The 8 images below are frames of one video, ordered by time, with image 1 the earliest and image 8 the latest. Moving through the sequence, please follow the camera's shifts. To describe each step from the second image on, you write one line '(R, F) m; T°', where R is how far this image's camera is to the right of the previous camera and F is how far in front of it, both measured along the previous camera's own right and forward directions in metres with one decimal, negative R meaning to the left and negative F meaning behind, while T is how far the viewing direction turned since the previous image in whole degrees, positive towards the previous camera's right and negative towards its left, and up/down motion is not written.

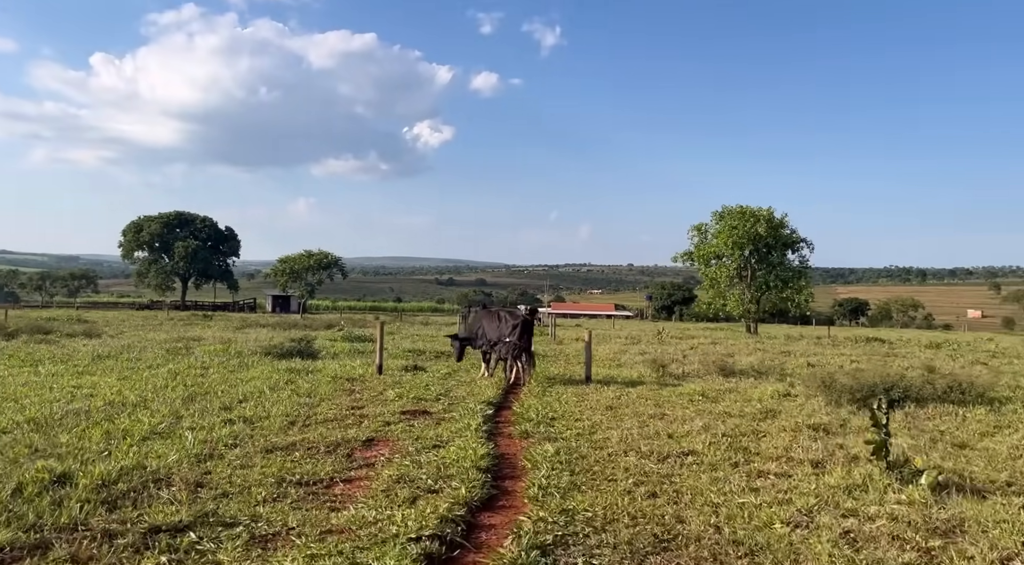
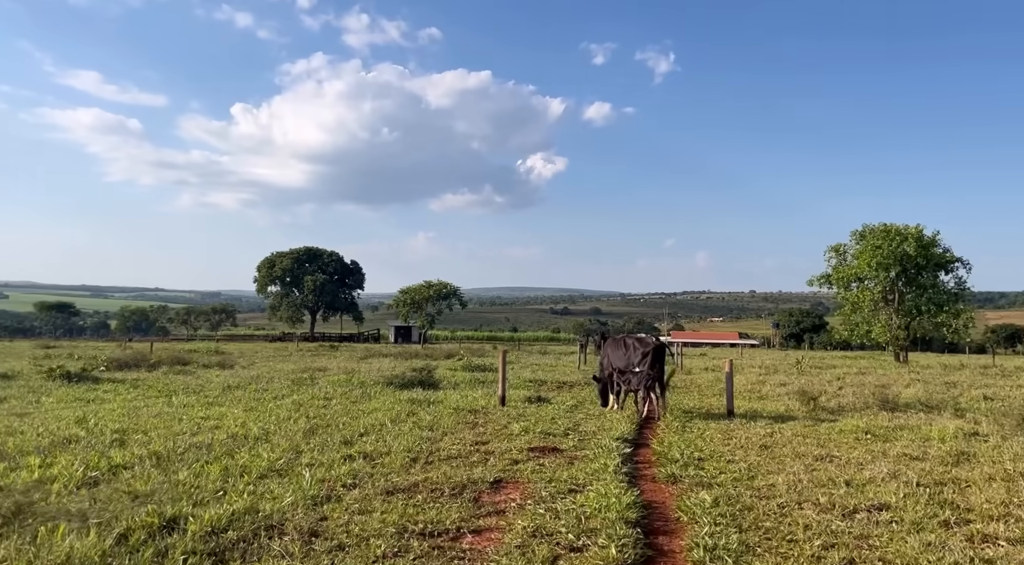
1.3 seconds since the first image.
(-0.2, +0.9) m; -8°
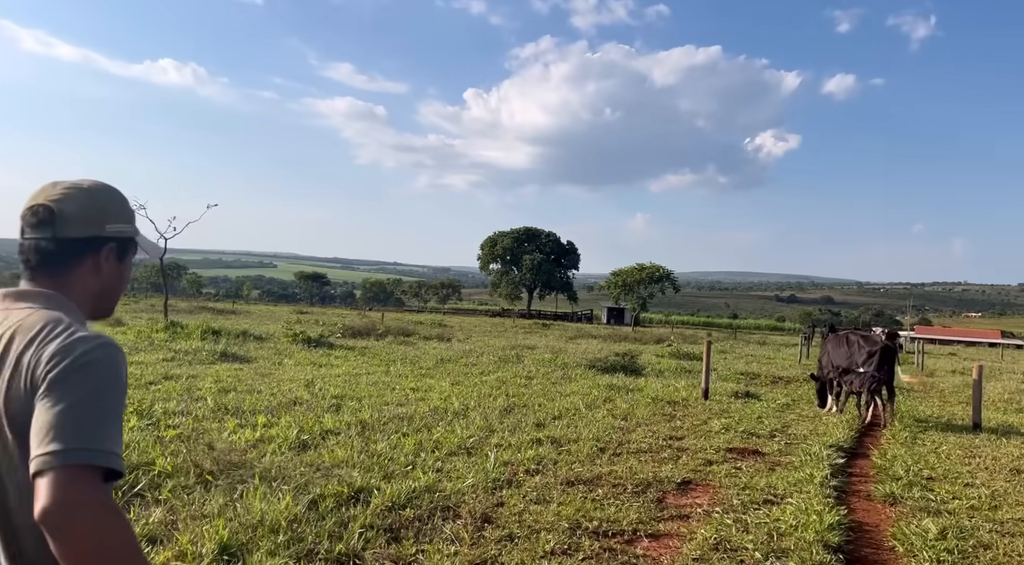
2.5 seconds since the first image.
(+0.2, +0.3) m; -16°
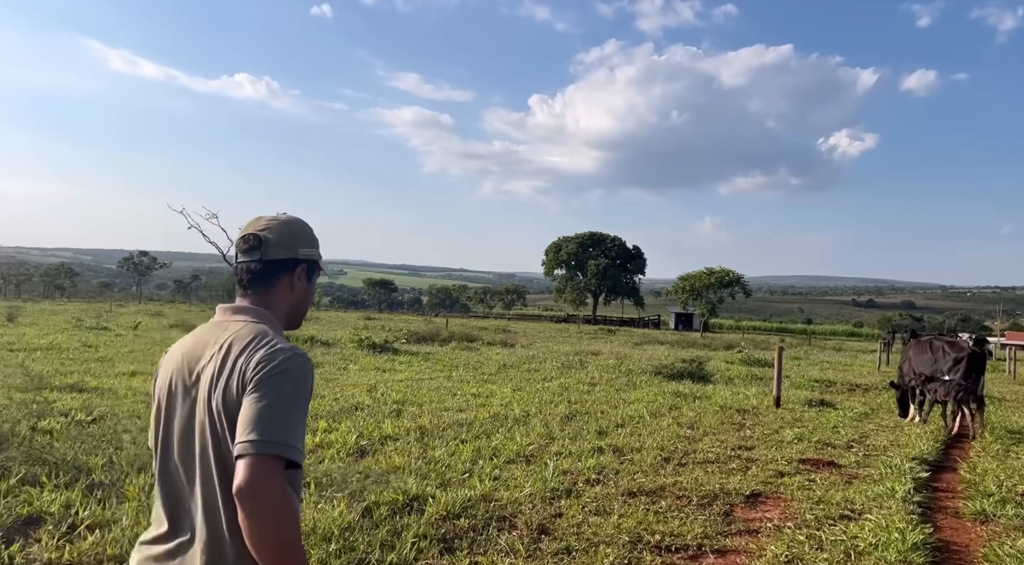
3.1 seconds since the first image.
(+0.1, +0.2) m; -5°
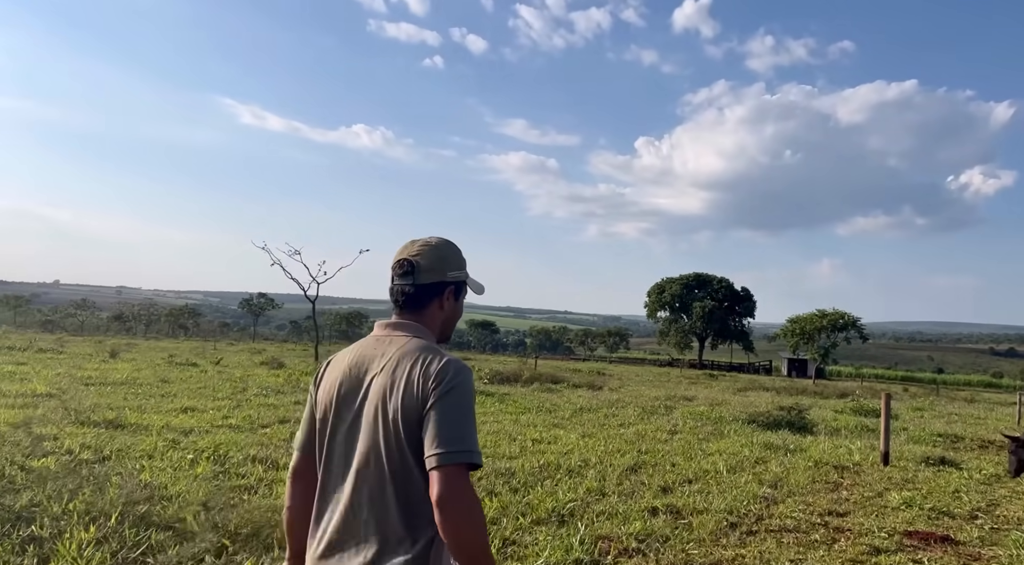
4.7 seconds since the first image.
(+0.6, +1.1) m; -8°
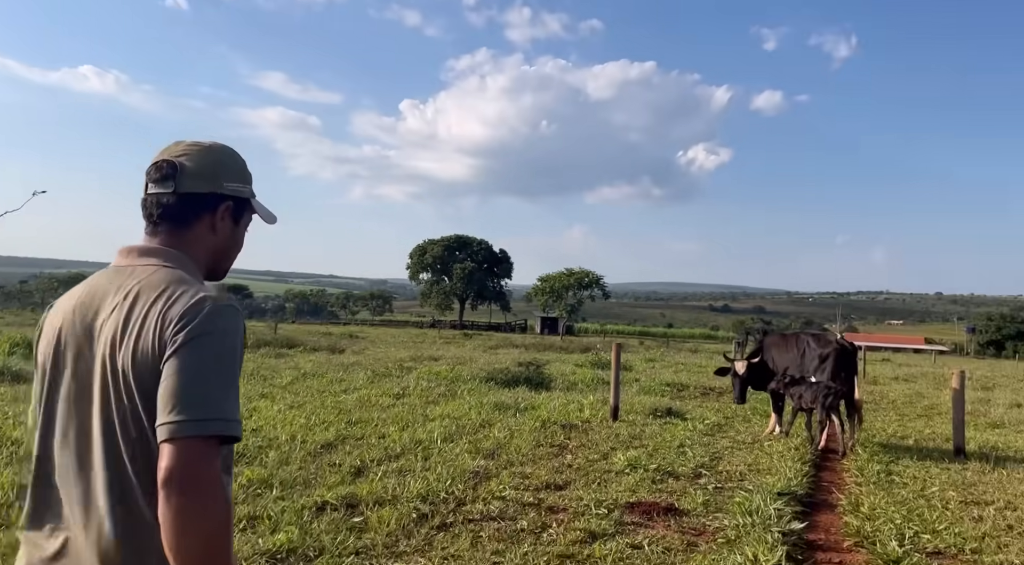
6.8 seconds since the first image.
(+0.9, +1.7) m; +17°
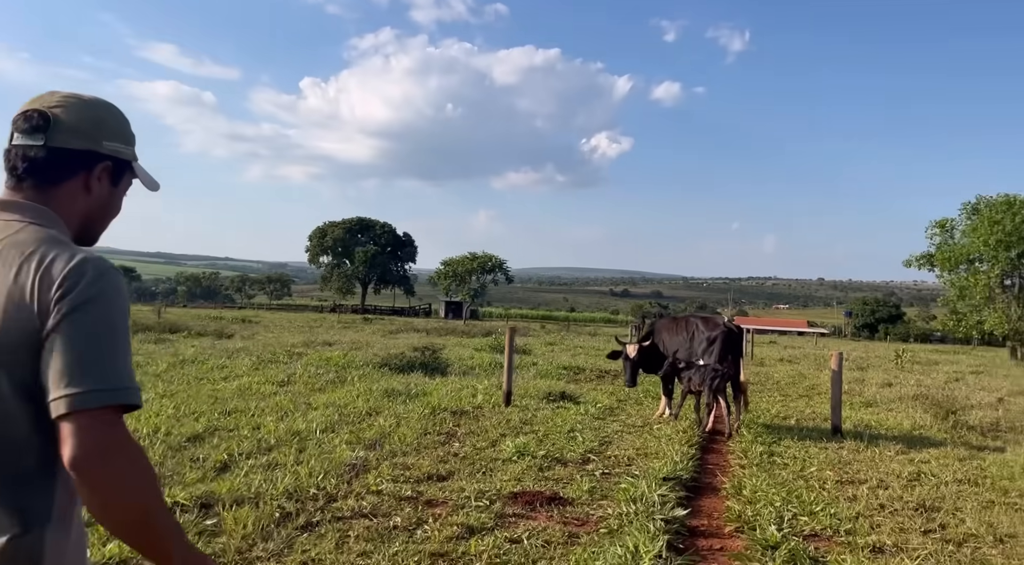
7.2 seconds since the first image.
(+0.2, +0.3) m; +7°
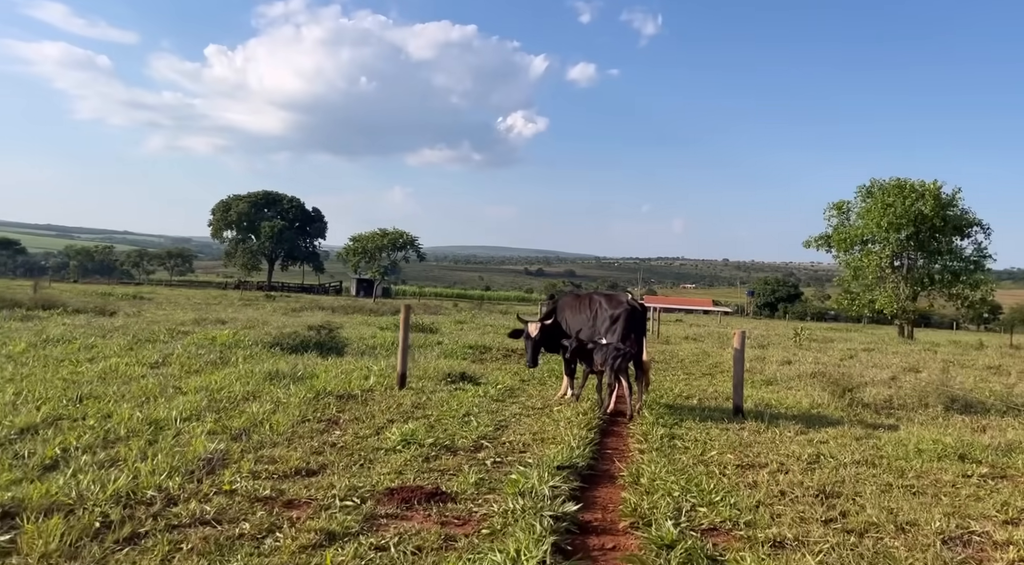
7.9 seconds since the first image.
(+0.2, +0.6) m; +6°
